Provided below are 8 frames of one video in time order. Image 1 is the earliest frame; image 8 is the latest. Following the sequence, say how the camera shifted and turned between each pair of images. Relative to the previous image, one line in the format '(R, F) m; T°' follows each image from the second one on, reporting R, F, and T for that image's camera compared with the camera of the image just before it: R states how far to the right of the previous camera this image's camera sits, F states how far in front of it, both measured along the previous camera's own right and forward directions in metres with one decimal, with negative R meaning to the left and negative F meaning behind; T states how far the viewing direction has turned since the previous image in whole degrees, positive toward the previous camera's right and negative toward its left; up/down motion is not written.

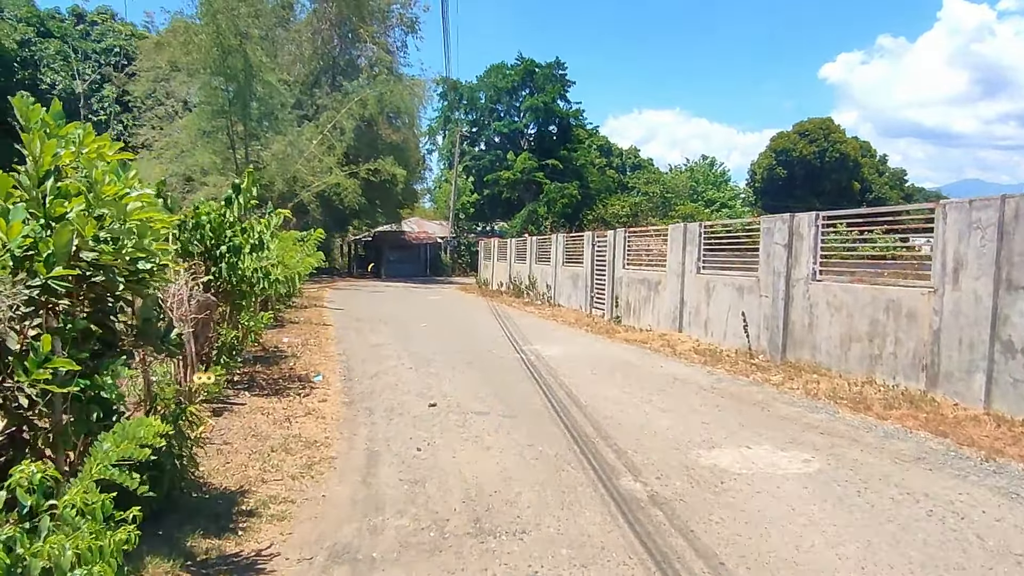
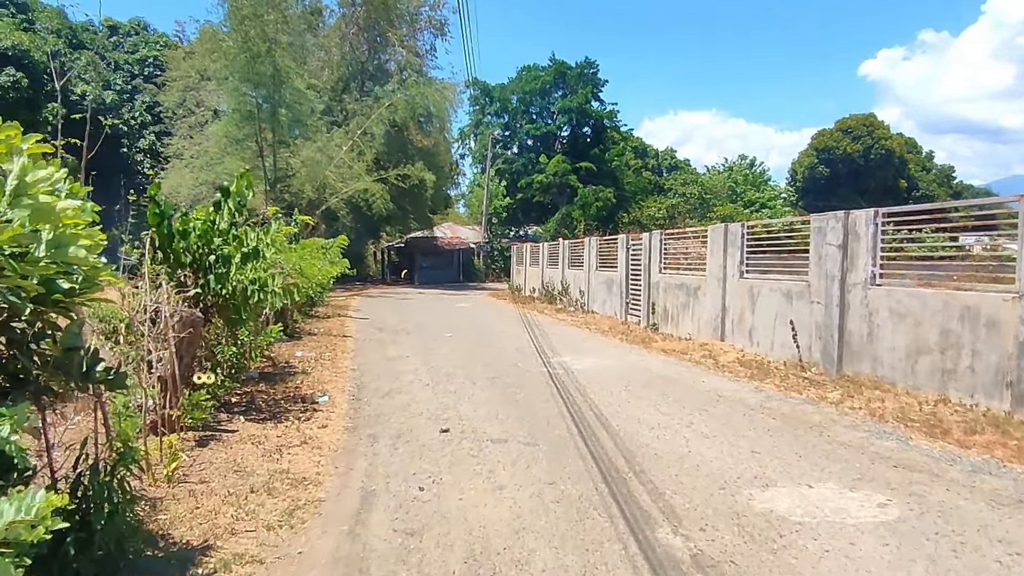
(+0.1, +0.9) m; -3°
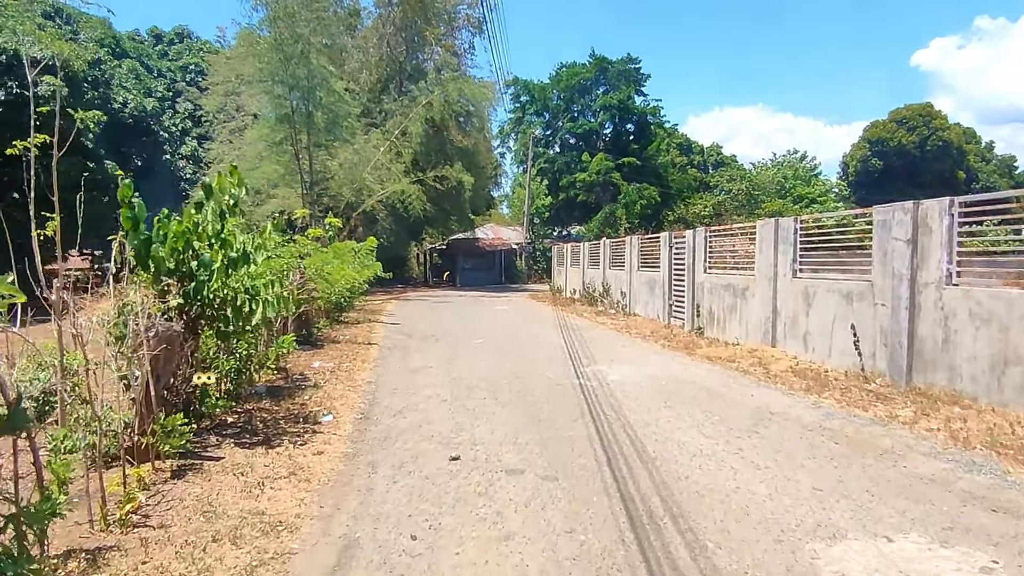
(+0.2, +0.9) m; -3°
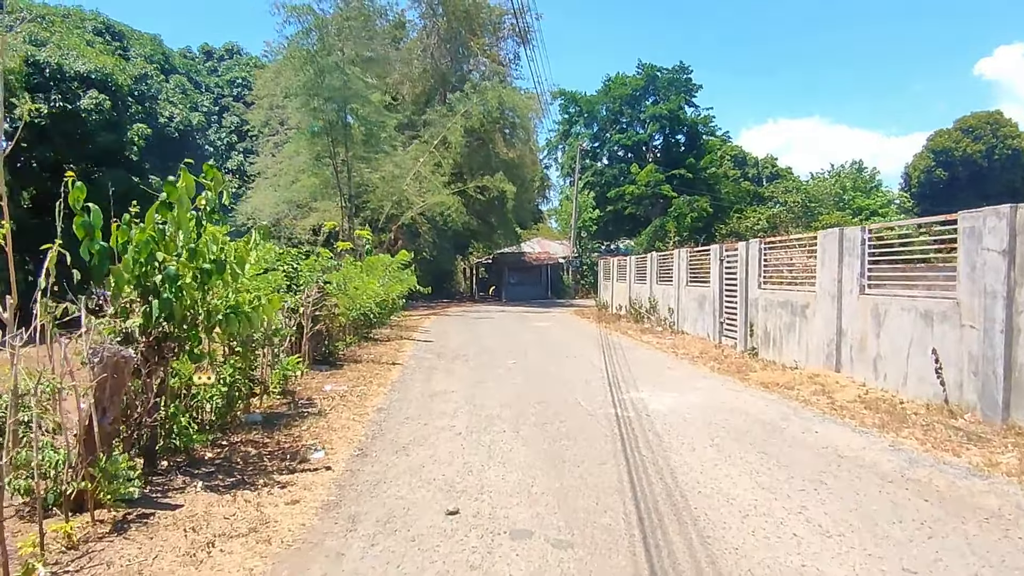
(+0.2, +1.0) m; -3°
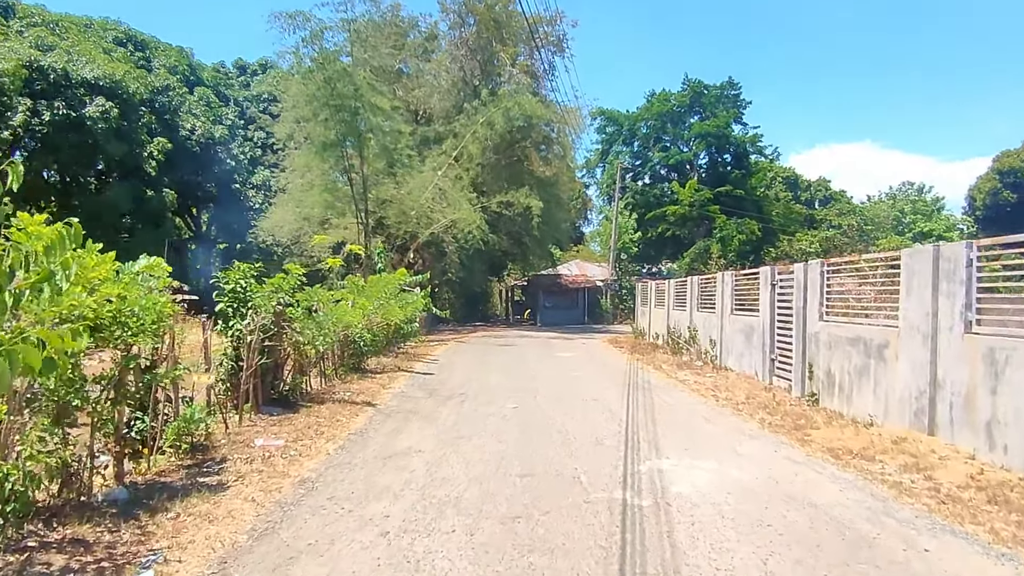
(+0.5, +2.3) m; -3°
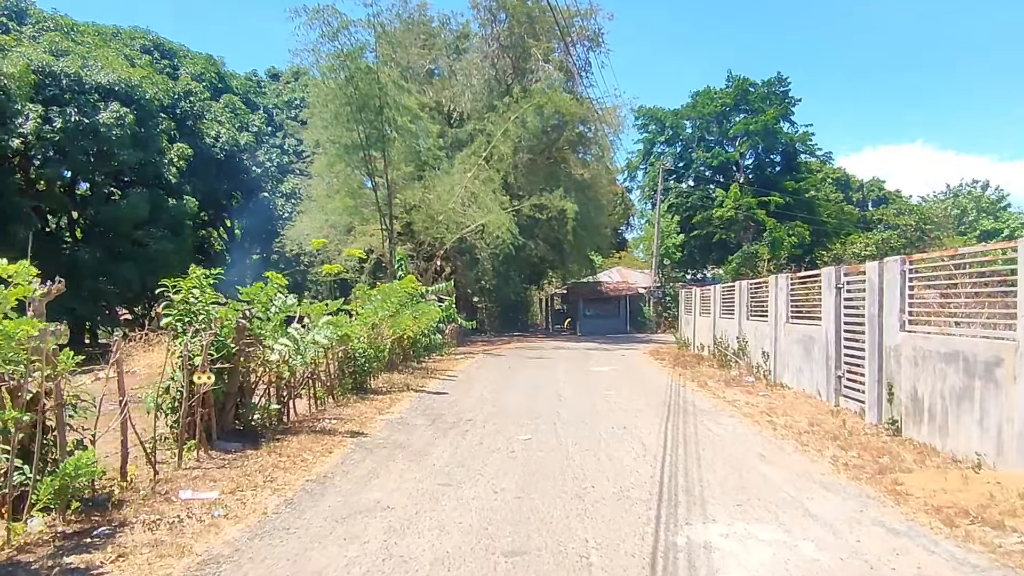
(+0.4, +1.8) m; -3°
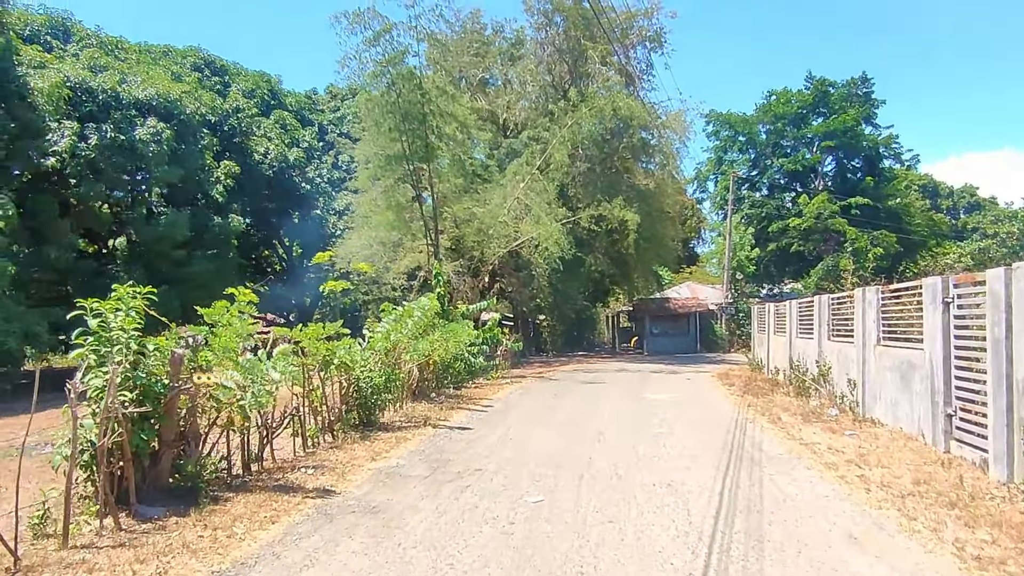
(+0.5, +1.9) m; -5°
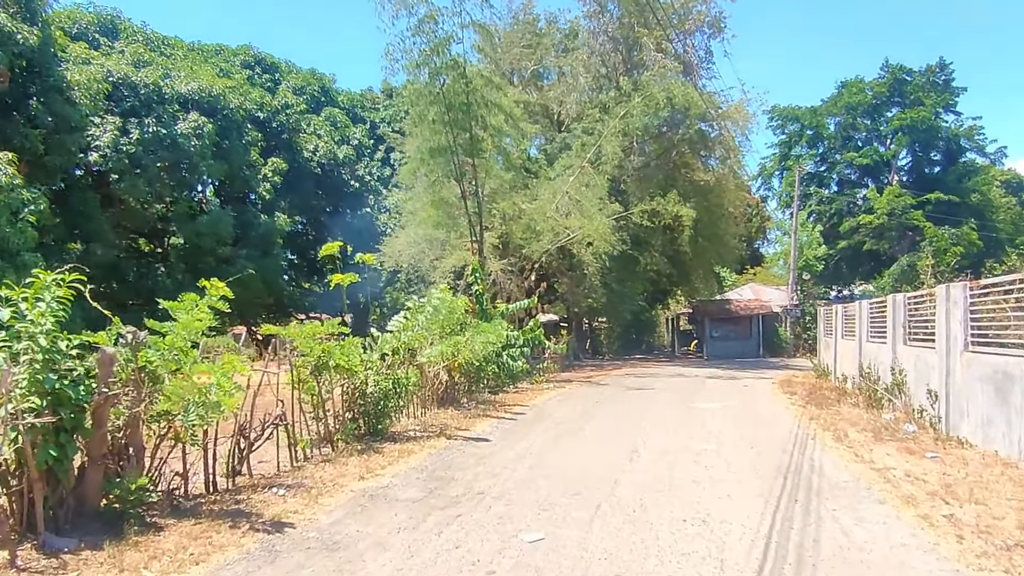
(+0.5, +1.3) m; -4°
